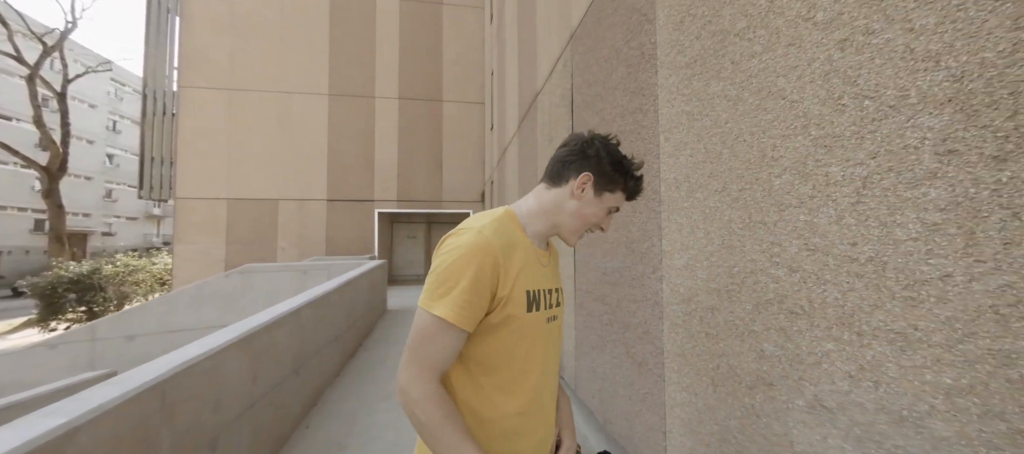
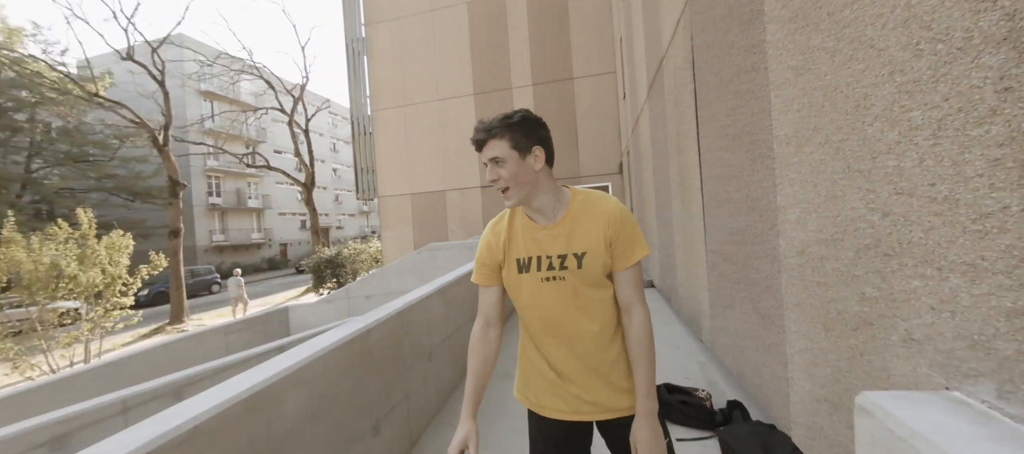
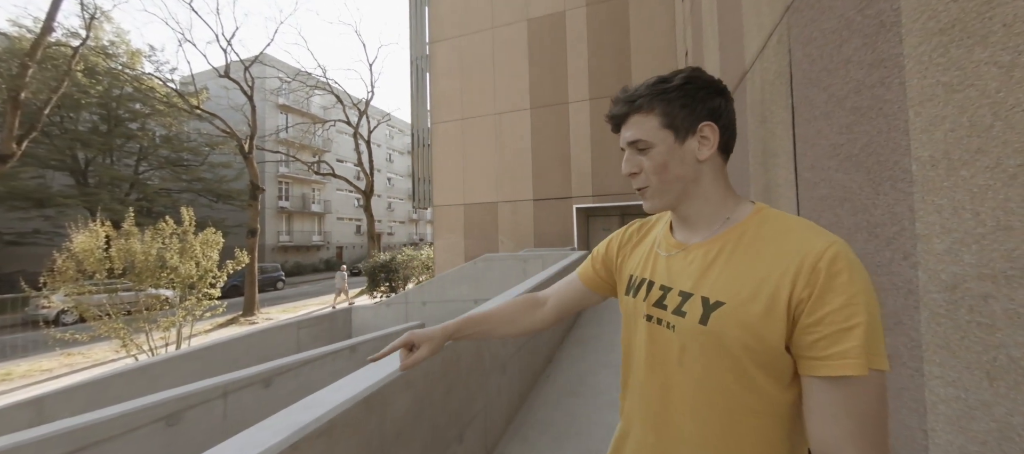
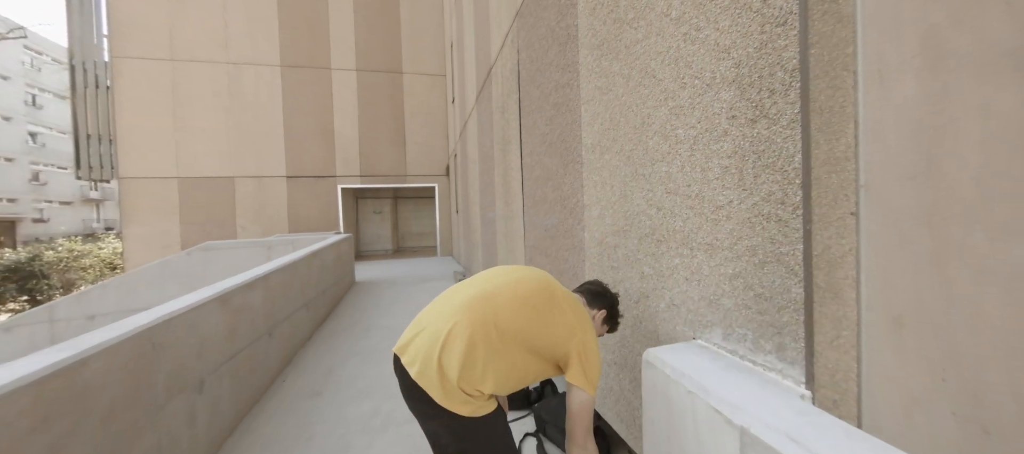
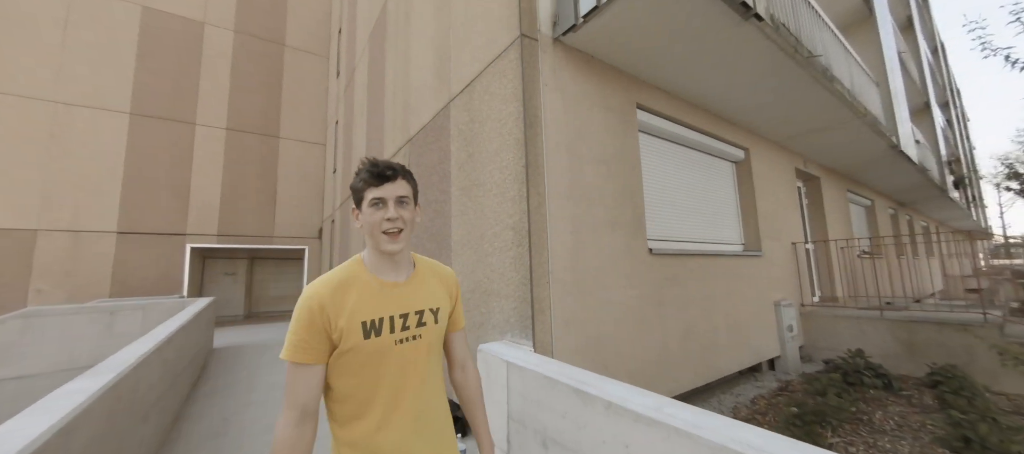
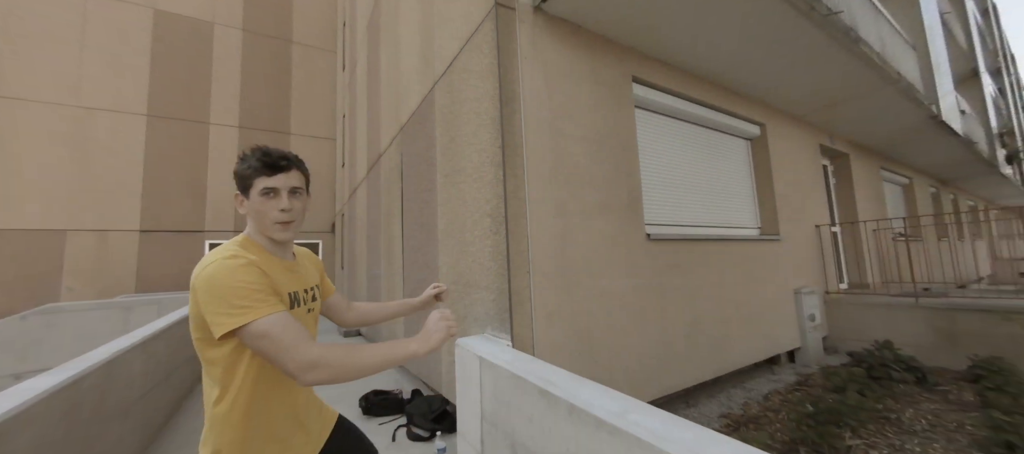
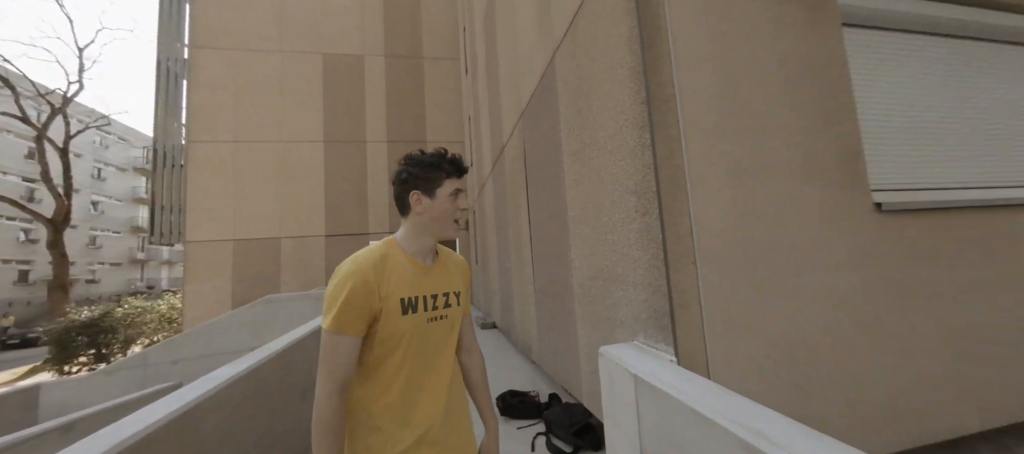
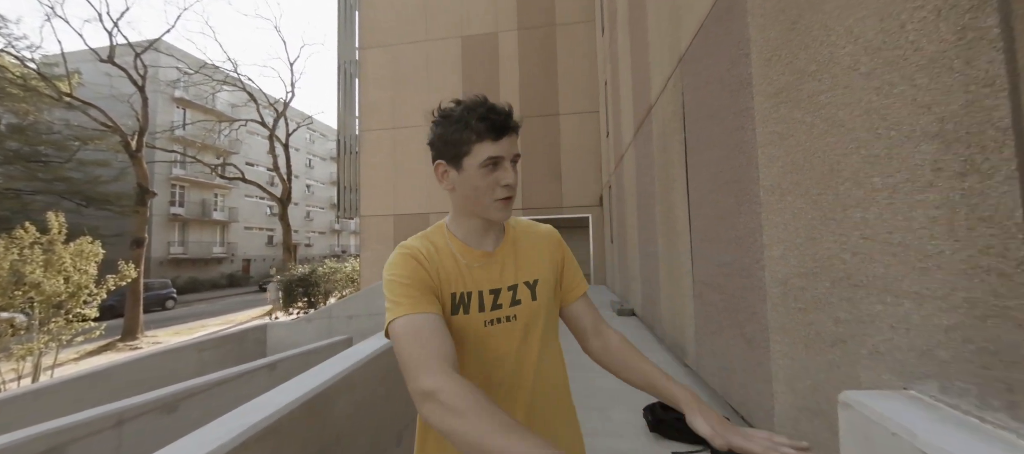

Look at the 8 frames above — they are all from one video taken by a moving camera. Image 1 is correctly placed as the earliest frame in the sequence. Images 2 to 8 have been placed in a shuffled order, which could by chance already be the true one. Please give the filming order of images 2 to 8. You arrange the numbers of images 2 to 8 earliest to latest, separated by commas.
4, 2, 3, 8, 7, 6, 5
